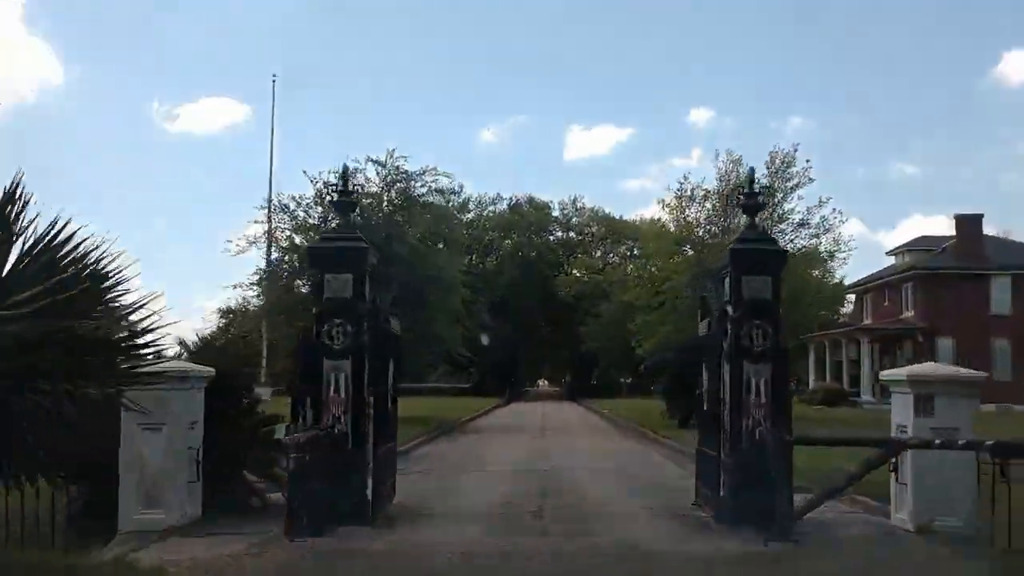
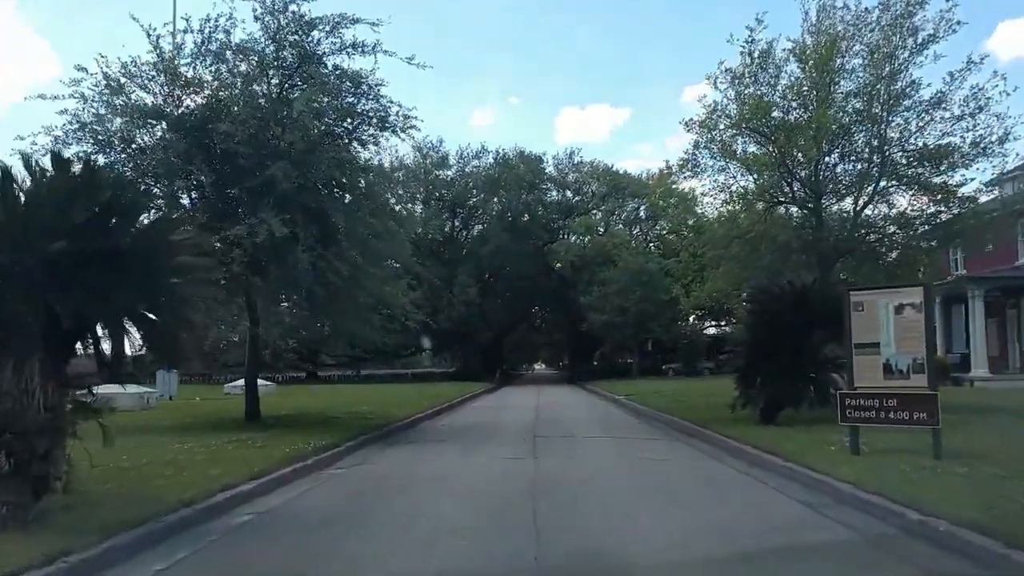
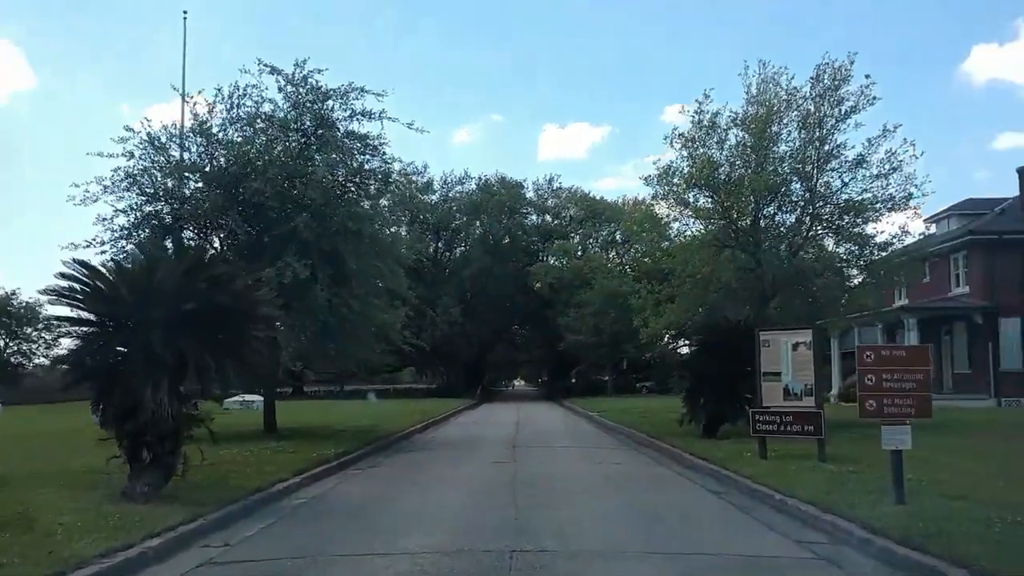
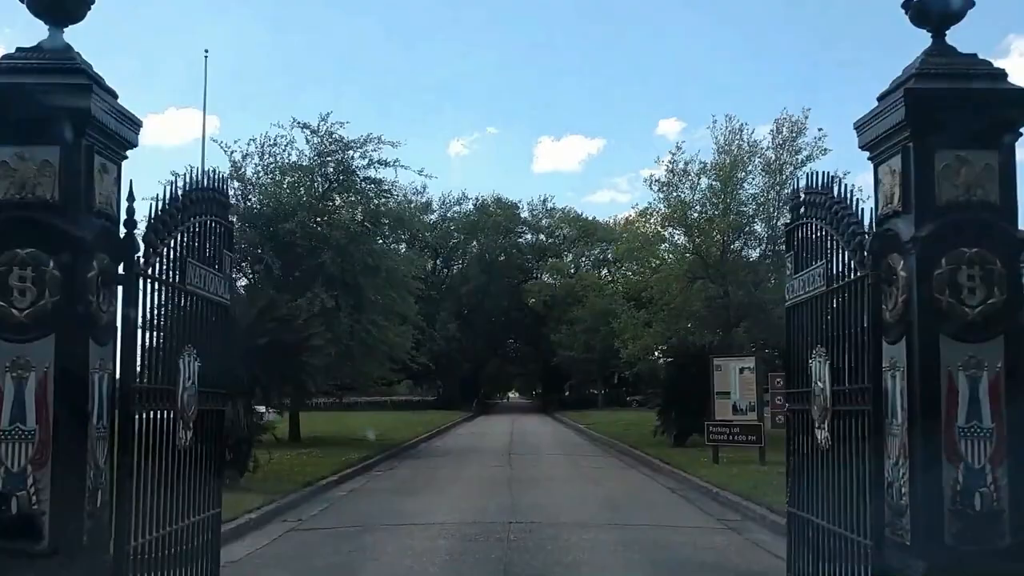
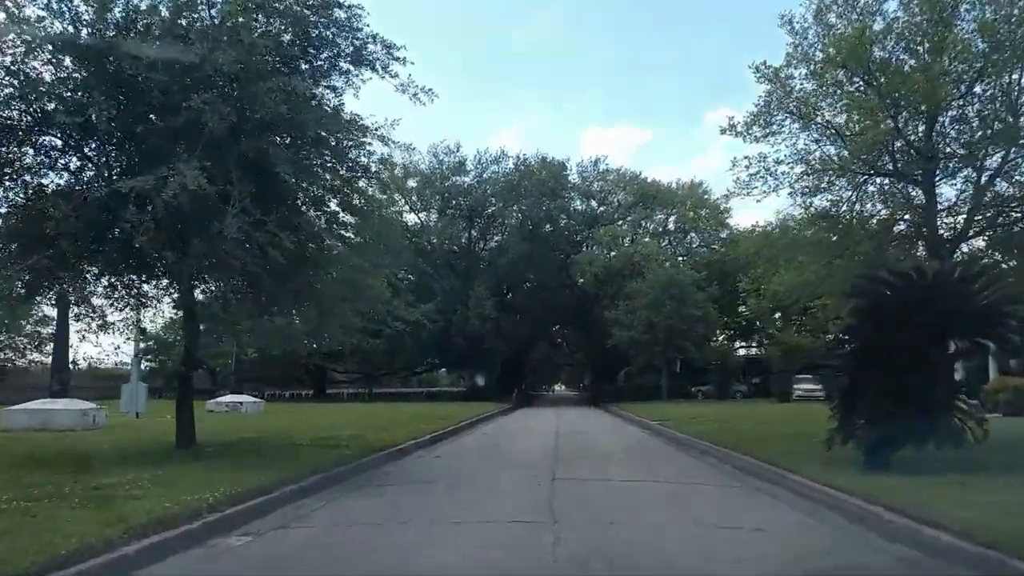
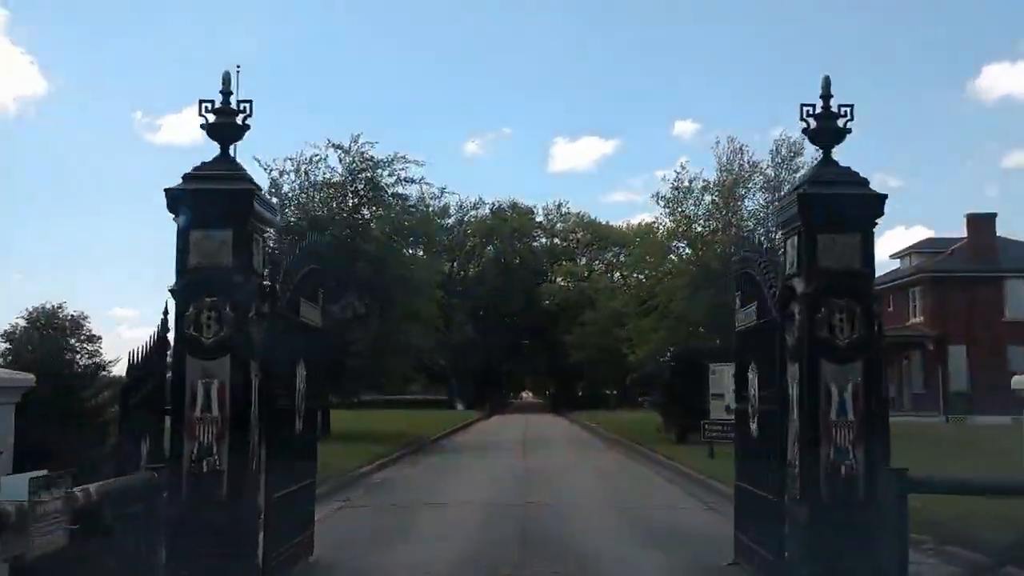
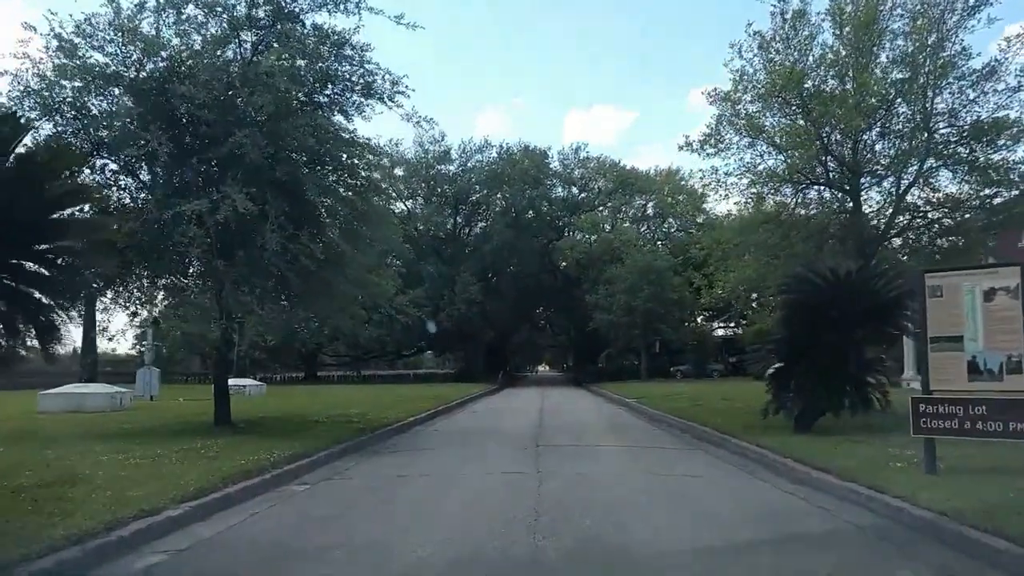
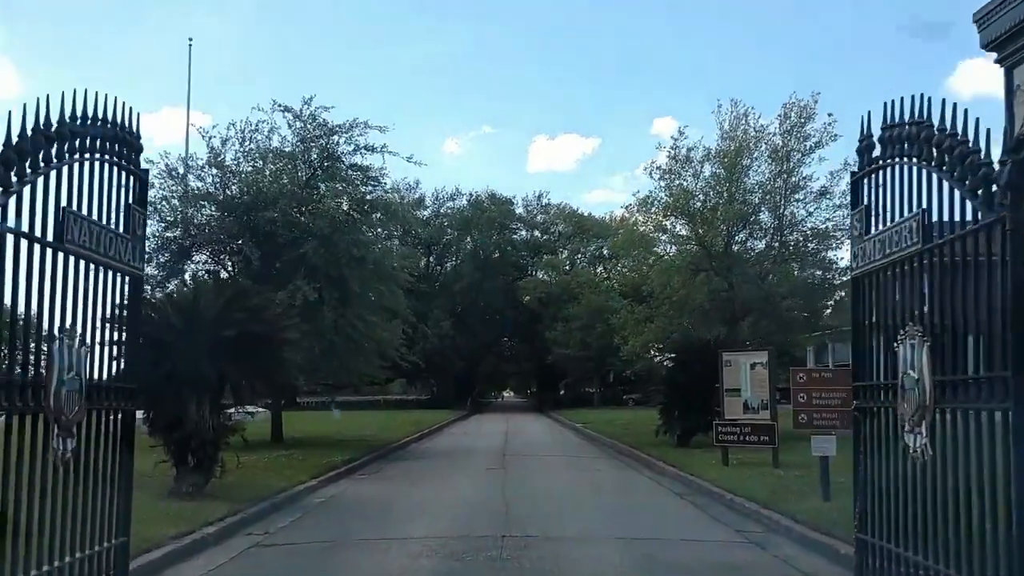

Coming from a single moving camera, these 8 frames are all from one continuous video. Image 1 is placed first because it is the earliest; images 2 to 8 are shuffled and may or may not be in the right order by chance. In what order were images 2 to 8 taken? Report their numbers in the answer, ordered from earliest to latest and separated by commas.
6, 4, 8, 3, 2, 7, 5
